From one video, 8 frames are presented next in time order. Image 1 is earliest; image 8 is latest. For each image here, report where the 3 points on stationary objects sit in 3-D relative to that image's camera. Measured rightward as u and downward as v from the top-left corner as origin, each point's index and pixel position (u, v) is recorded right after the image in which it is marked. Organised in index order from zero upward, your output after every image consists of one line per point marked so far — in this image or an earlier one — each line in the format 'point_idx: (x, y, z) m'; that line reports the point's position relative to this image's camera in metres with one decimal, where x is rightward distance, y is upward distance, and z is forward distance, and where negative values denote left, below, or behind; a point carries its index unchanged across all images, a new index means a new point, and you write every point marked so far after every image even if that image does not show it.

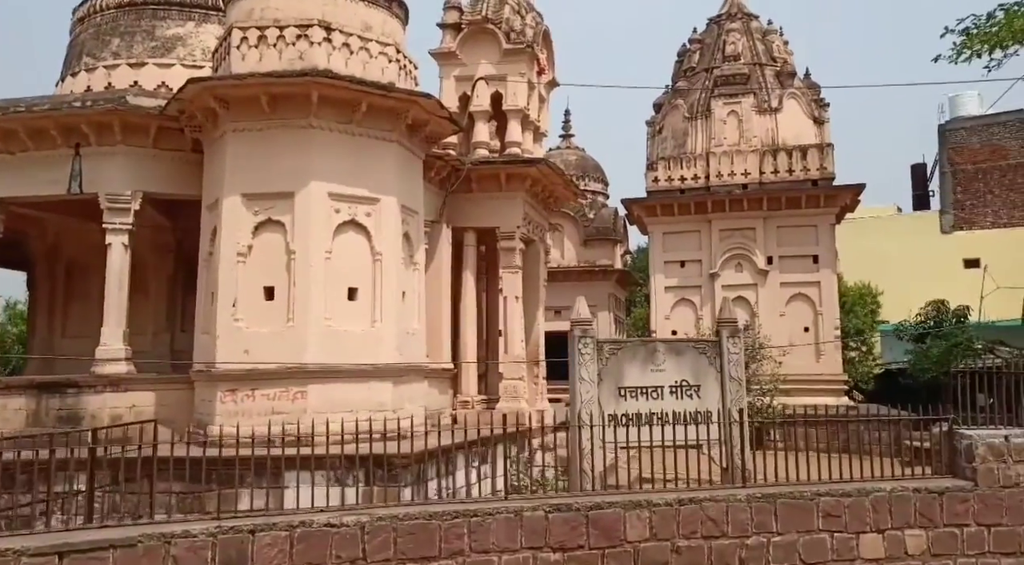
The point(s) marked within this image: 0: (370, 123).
0: (-1.8, +2.0, +11.9) m
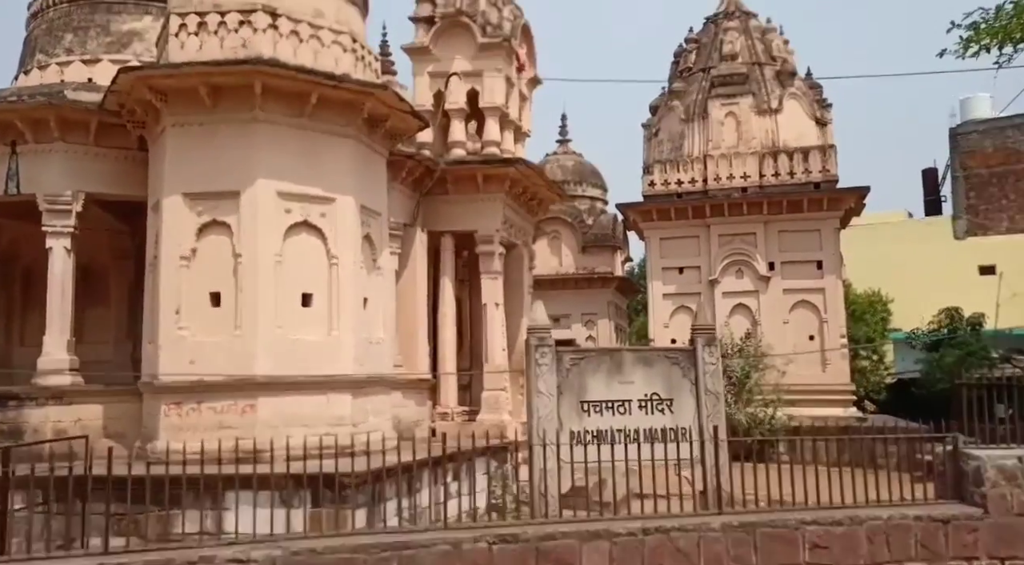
0: (-2.2, +1.9, +11.1) m
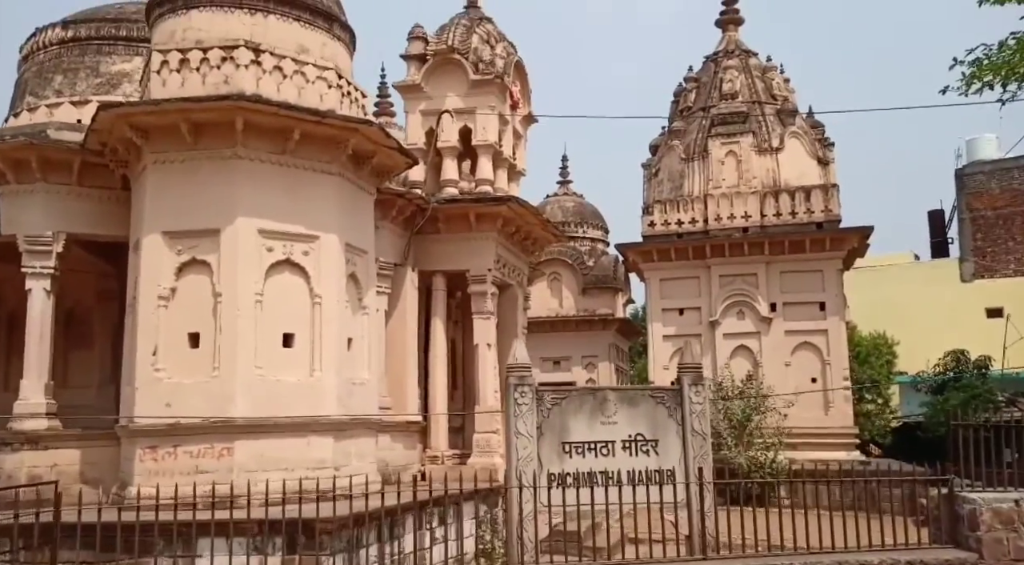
0: (-2.4, +1.5, +10.9) m
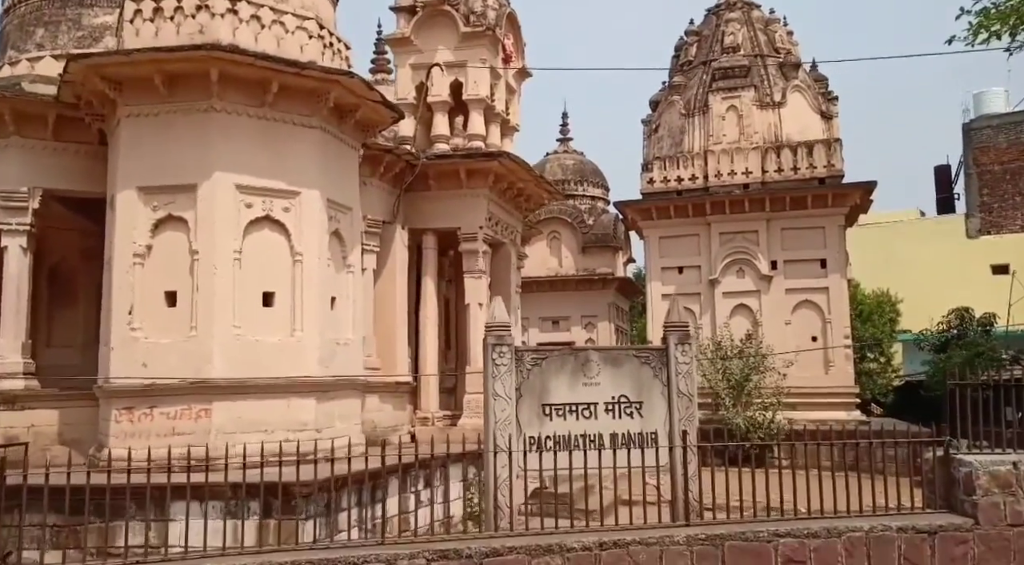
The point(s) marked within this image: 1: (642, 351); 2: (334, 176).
0: (-2.5, +2.0, +10.6) m
1: (+1.1, -0.6, +7.8) m
2: (-2.1, +1.3, +11.2) m
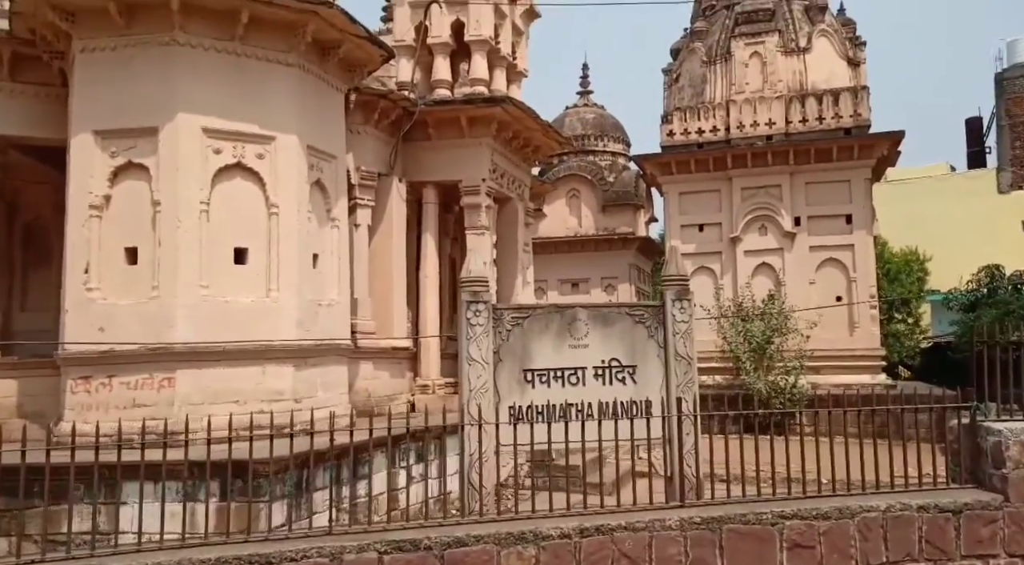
0: (-2.6, +2.4, +9.7) m
1: (+0.9, -0.2, +7.0) m
2: (-2.1, +1.7, +10.3) m
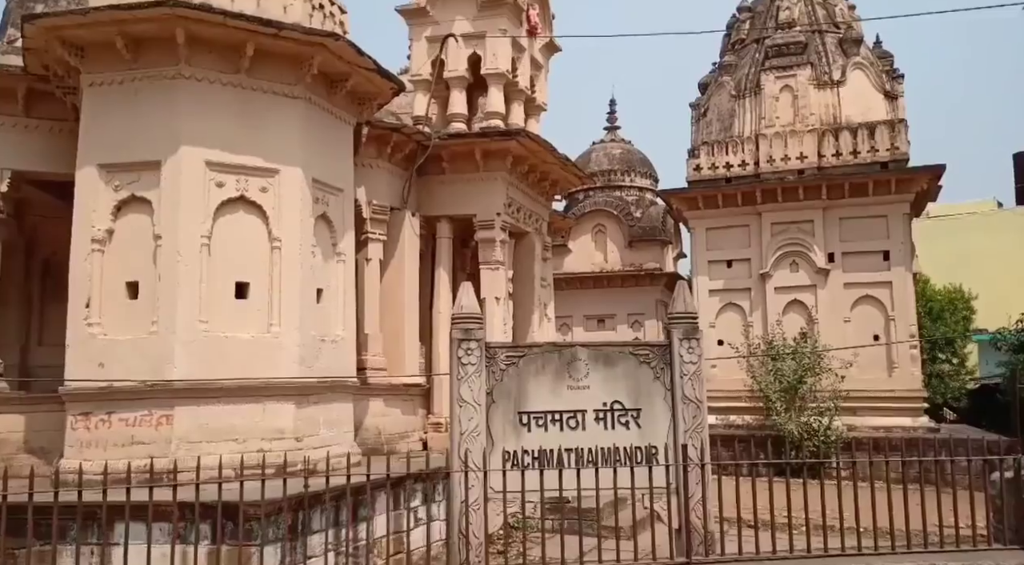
0: (-2.5, +2.1, +9.5) m
1: (+0.9, -0.5, +6.5) m
2: (-2.0, +1.4, +10.1) m
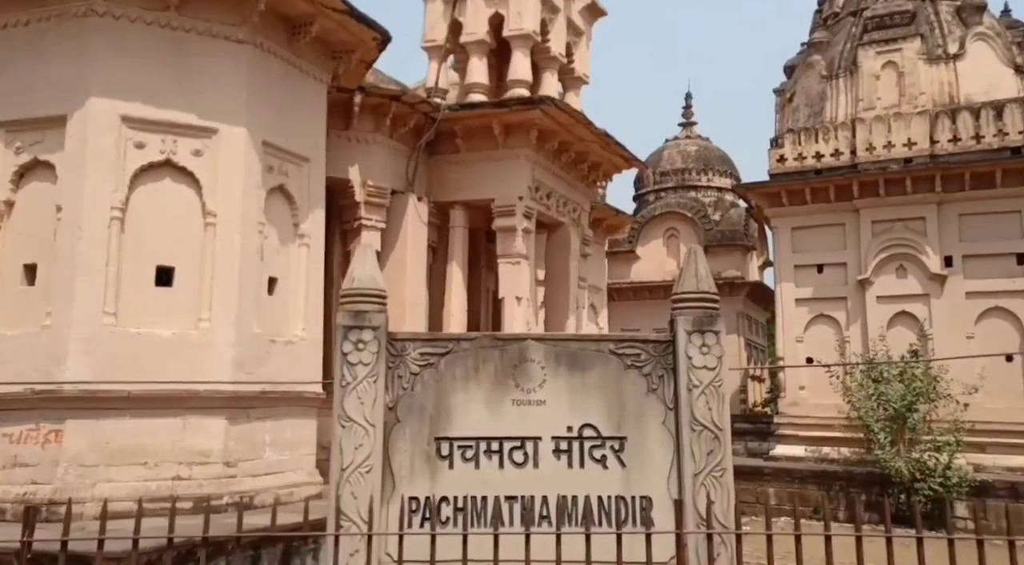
0: (-2.5, +2.2, +7.6) m
1: (+0.5, -0.3, +4.3) m
2: (-2.0, +1.5, +8.1) m
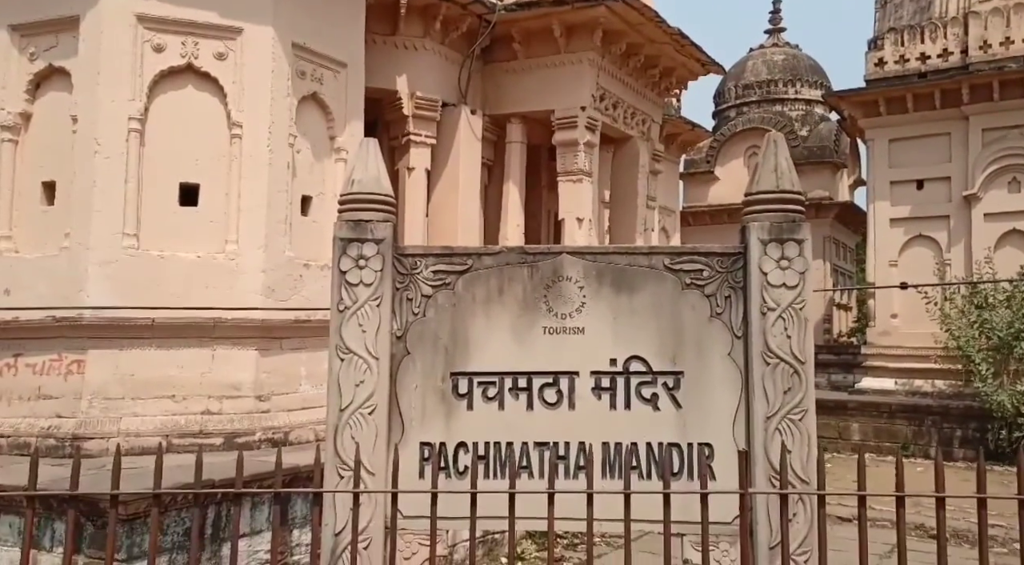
0: (-2.1, +2.8, +6.9) m
1: (+0.6, +0.1, +3.5) m
2: (-1.6, +2.1, +7.4) m
